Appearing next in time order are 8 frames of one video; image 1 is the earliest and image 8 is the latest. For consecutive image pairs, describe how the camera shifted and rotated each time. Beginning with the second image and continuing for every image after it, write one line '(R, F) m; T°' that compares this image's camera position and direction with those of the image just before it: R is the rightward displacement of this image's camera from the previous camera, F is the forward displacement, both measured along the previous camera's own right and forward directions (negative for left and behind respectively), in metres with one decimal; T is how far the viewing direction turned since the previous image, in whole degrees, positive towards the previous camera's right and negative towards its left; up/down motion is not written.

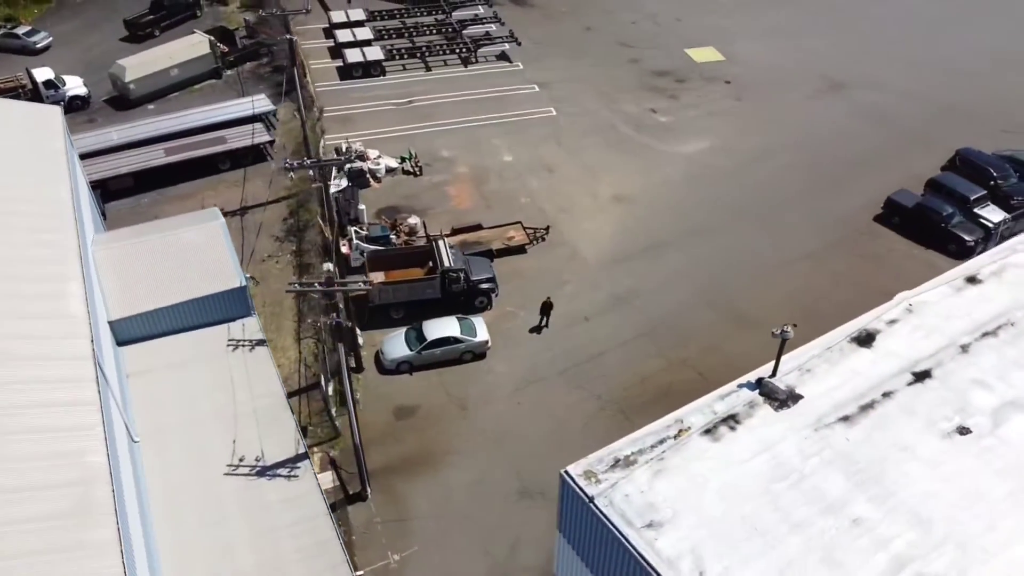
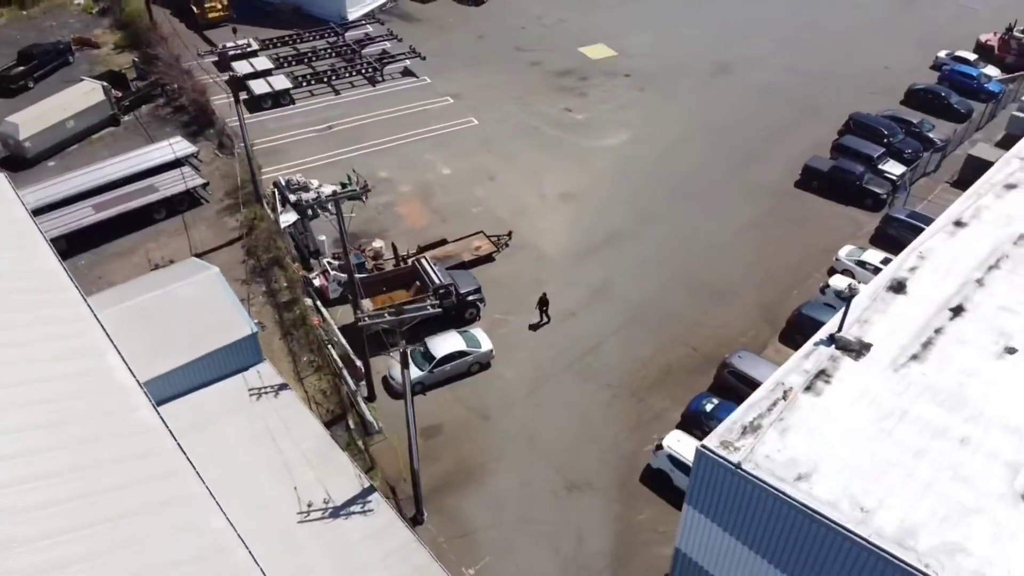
(-3.8, -0.3) m; +10°
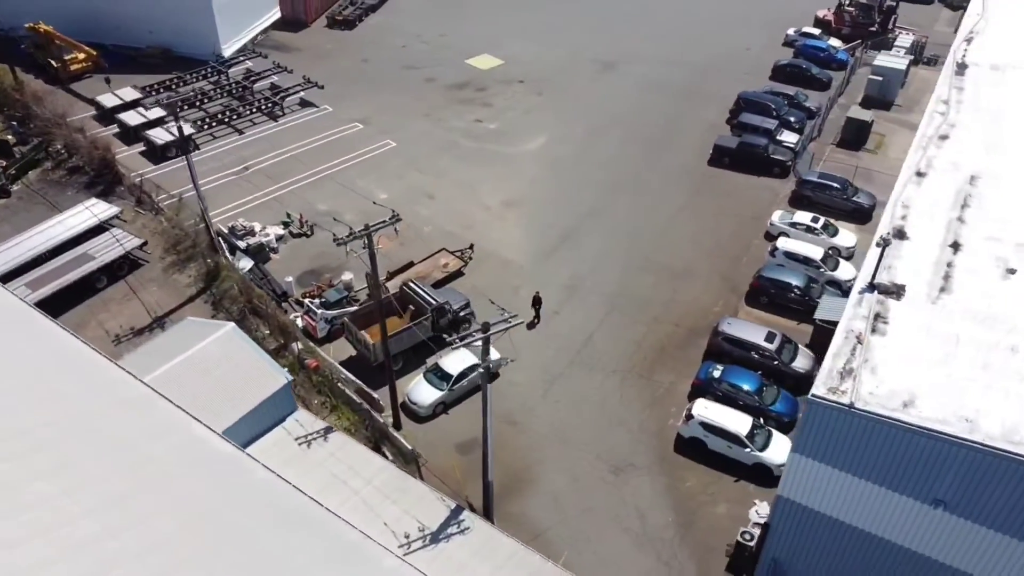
(-4.5, -0.3) m; +11°
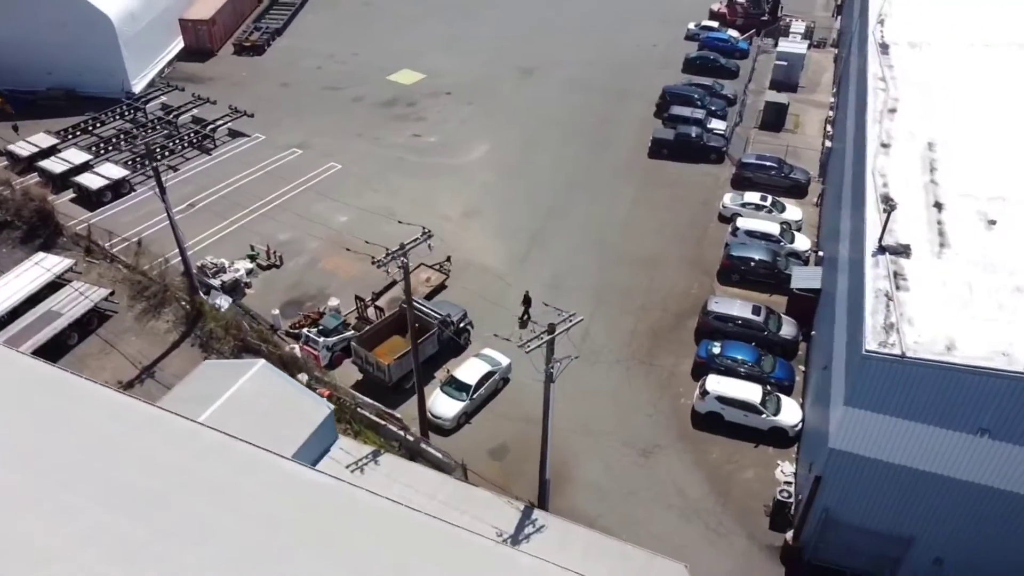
(-3.5, -0.3) m; +8°
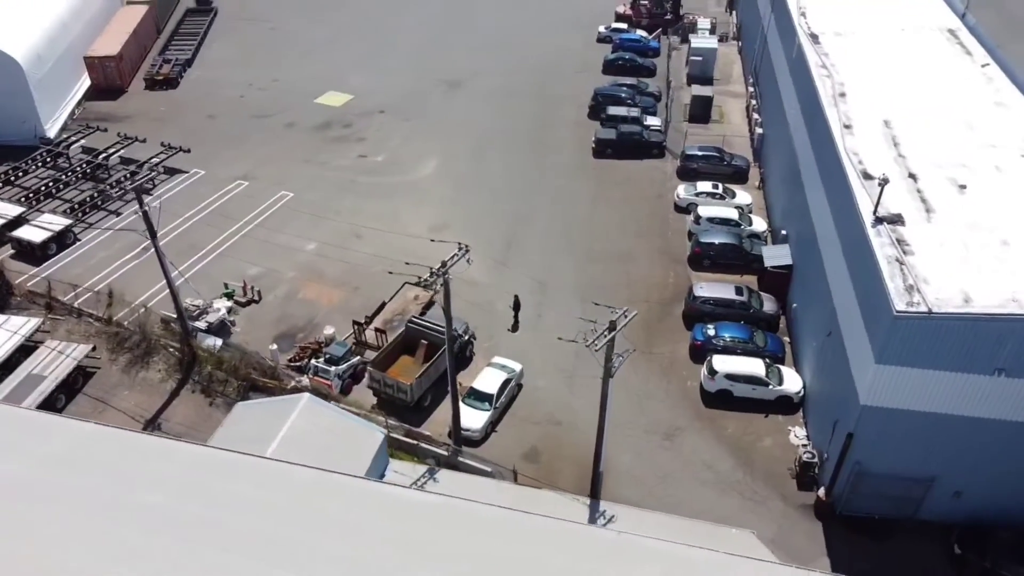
(-3.5, -0.3) m; +8°
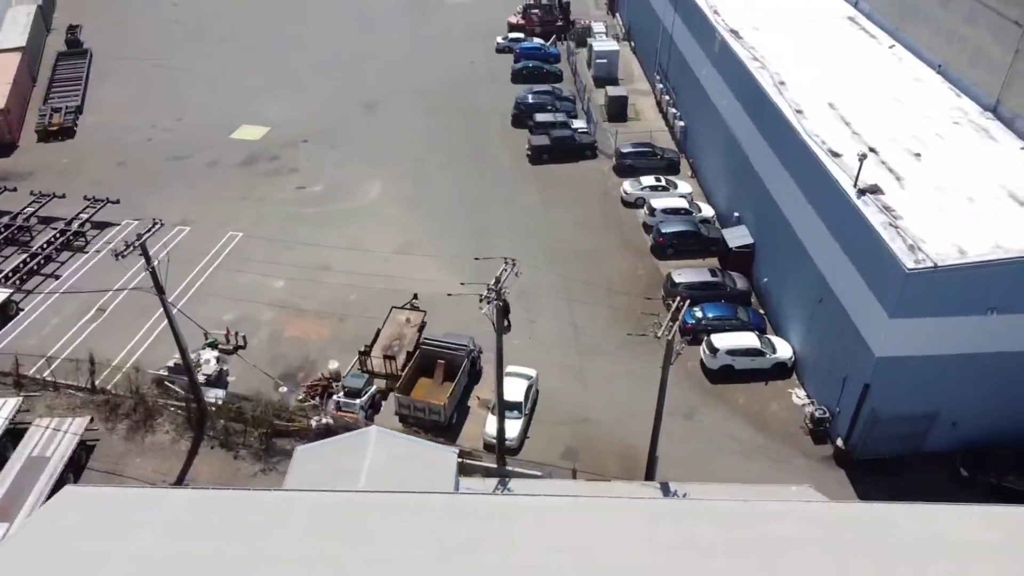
(-4.4, -0.3) m; +10°
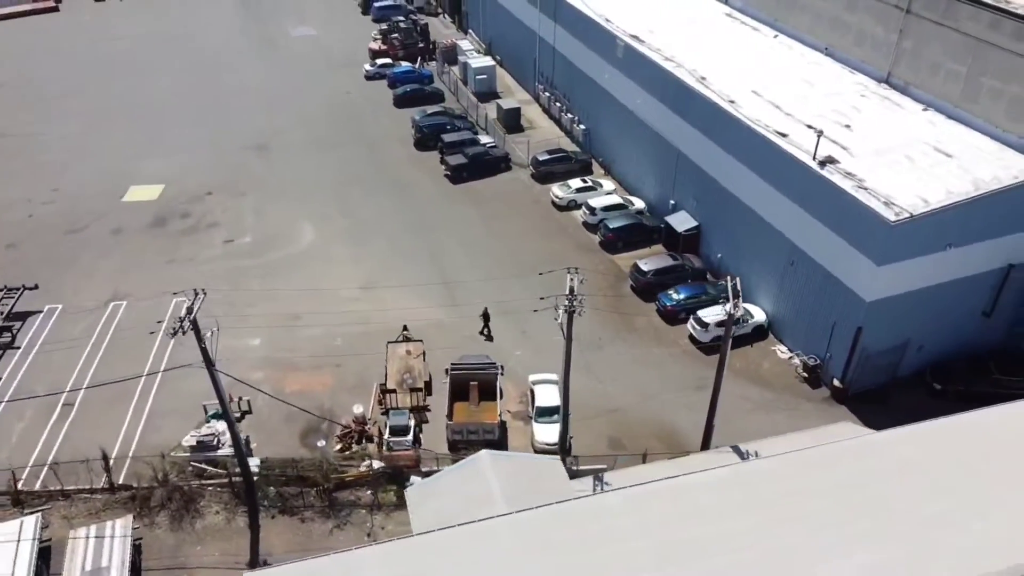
(-6.3, -0.2) m; +14°
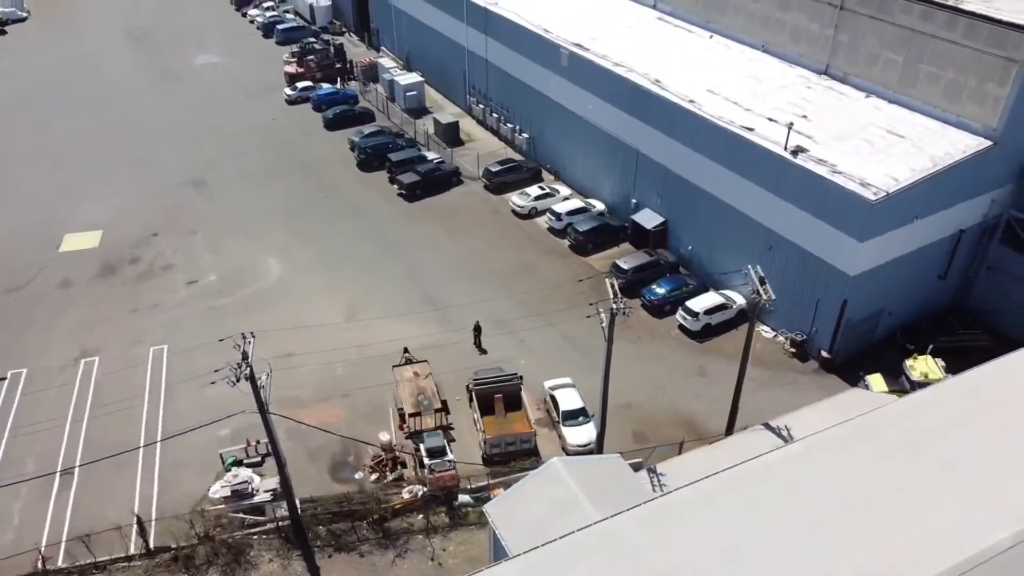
(-4.1, -0.2) m; +9°
